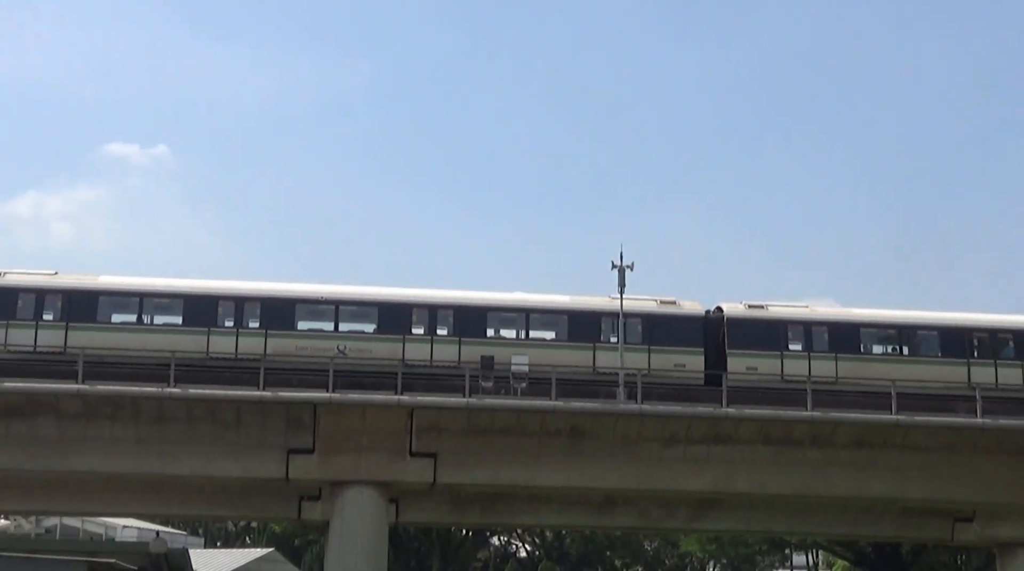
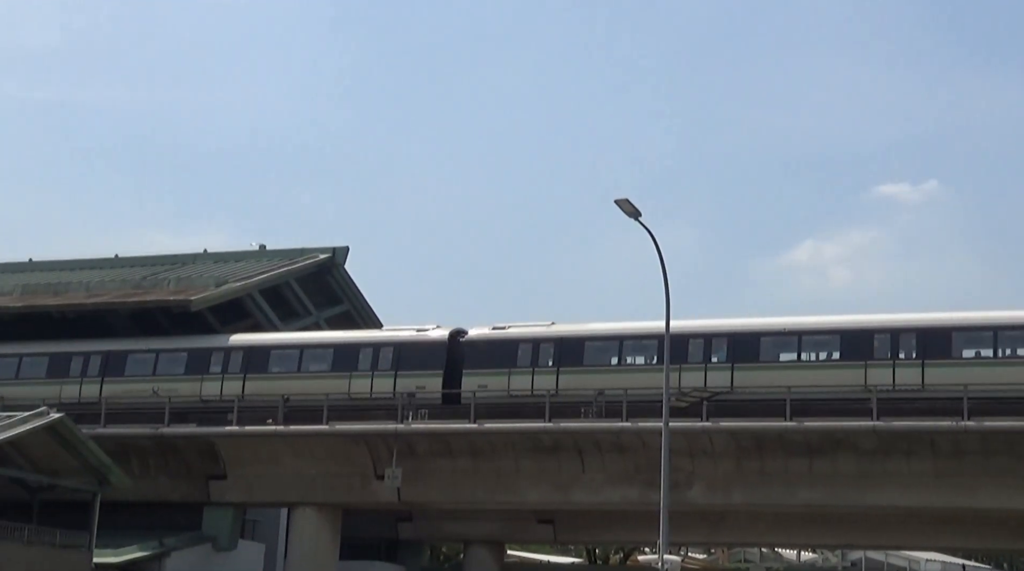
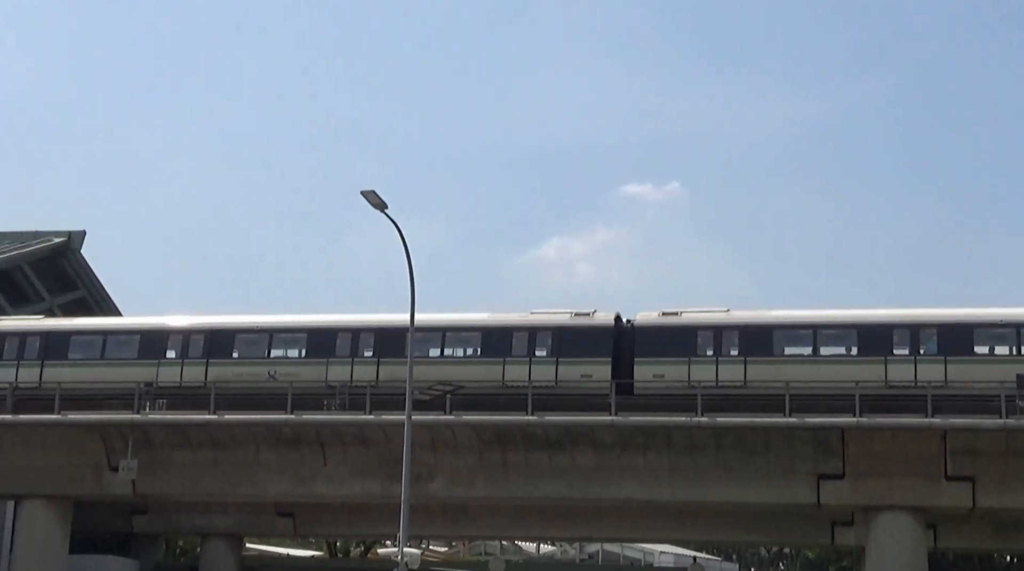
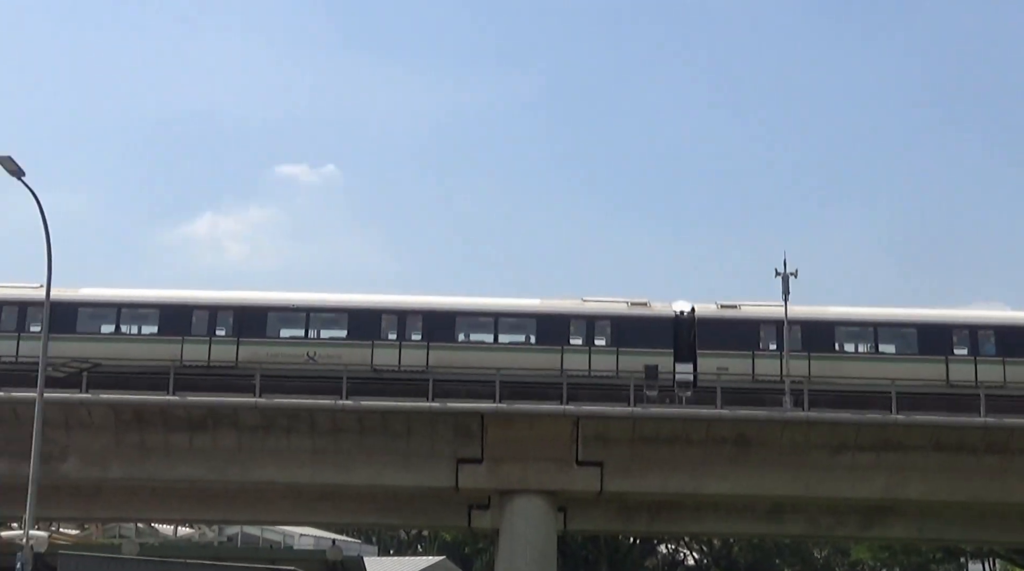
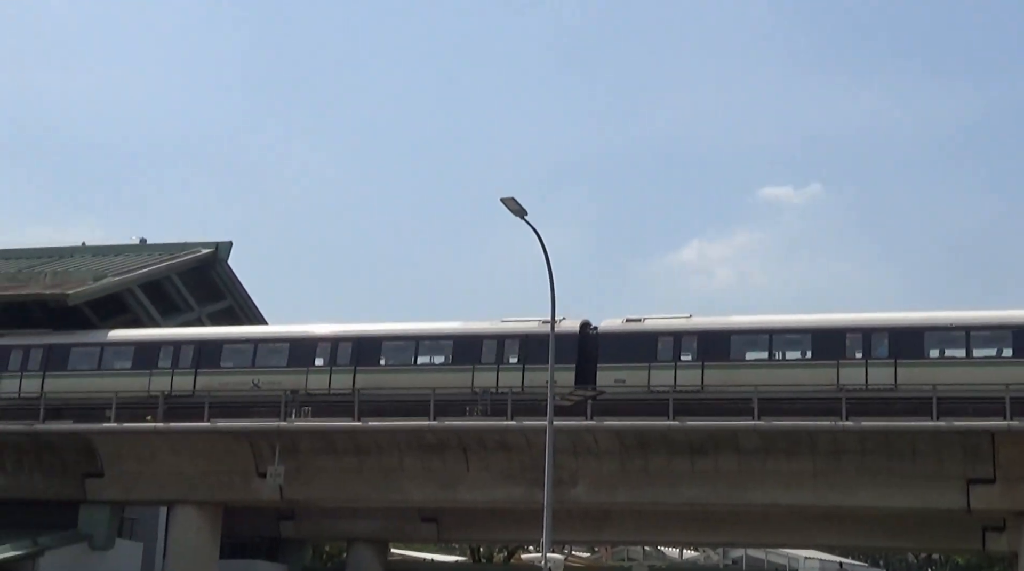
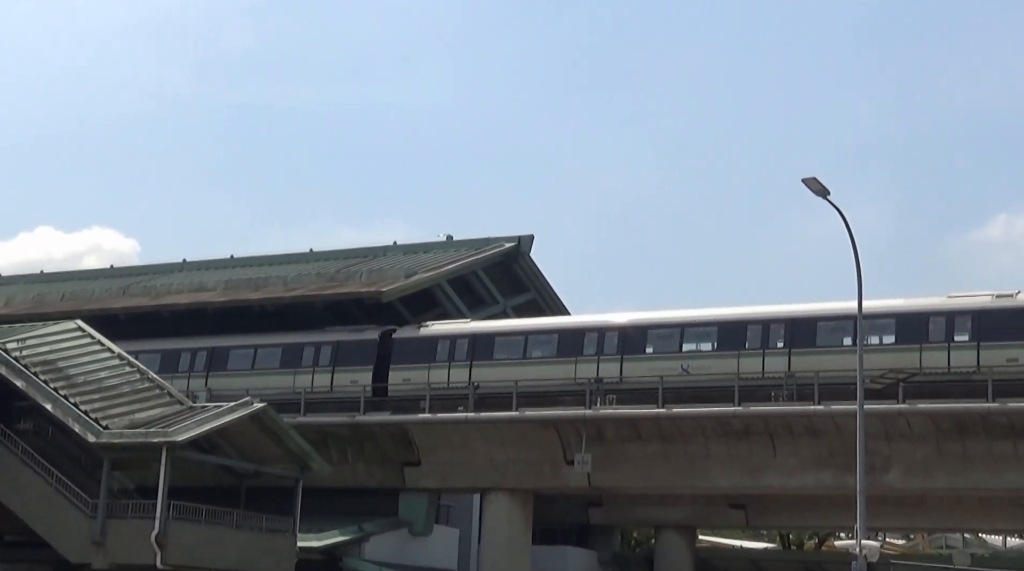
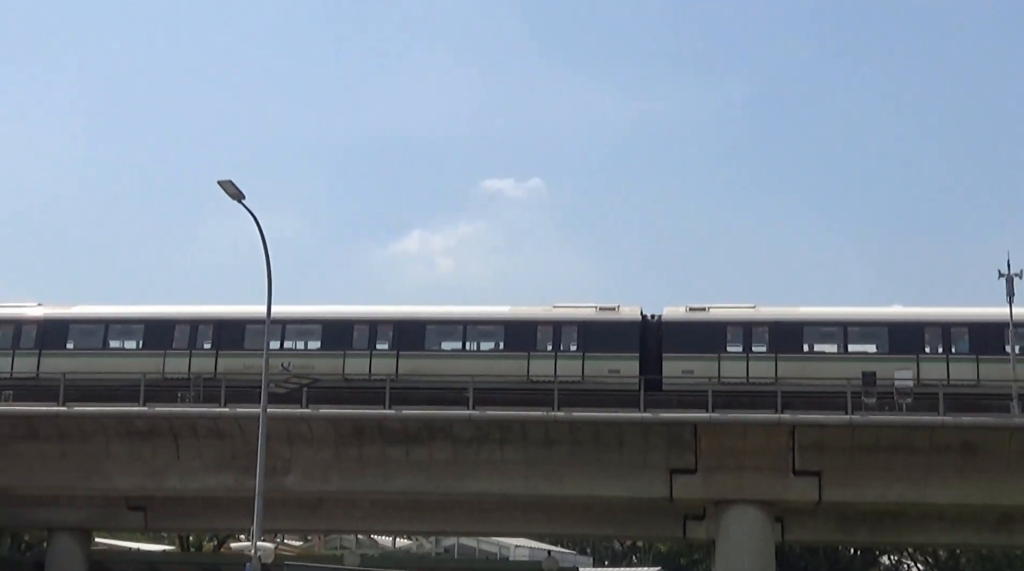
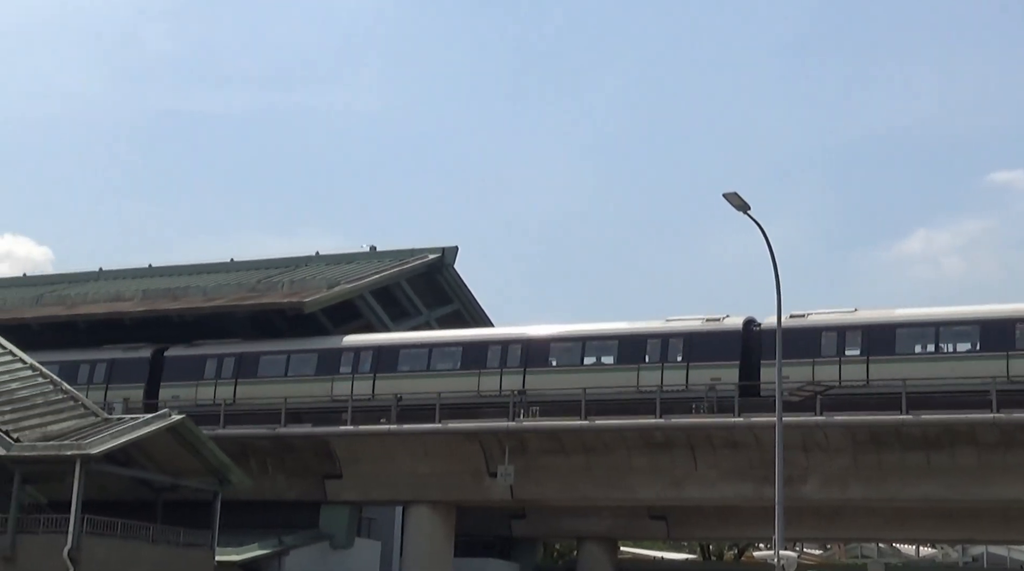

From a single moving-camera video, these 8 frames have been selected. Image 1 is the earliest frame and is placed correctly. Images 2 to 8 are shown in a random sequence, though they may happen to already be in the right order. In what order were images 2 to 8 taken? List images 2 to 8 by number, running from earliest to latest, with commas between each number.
4, 7, 3, 5, 2, 8, 6
